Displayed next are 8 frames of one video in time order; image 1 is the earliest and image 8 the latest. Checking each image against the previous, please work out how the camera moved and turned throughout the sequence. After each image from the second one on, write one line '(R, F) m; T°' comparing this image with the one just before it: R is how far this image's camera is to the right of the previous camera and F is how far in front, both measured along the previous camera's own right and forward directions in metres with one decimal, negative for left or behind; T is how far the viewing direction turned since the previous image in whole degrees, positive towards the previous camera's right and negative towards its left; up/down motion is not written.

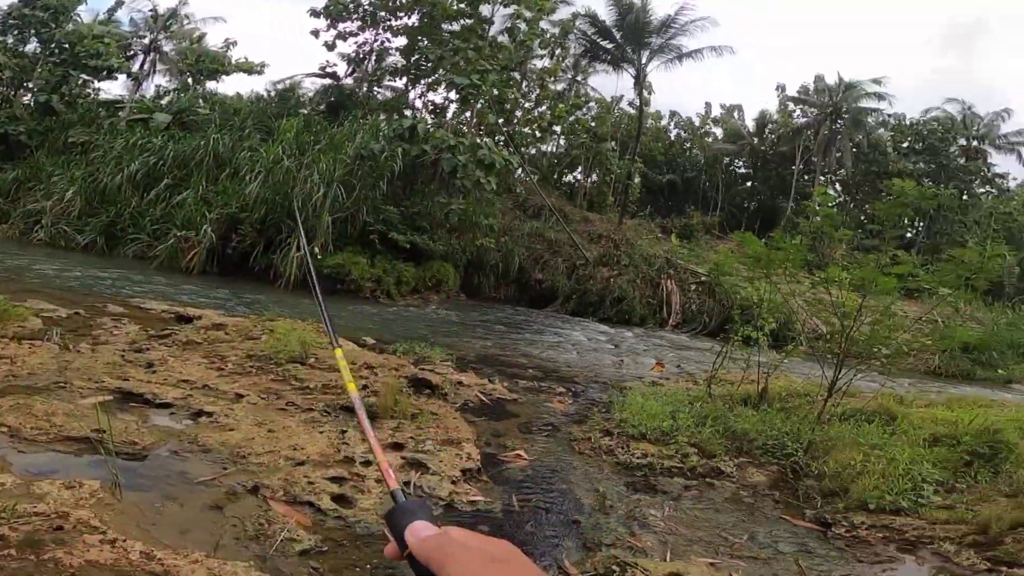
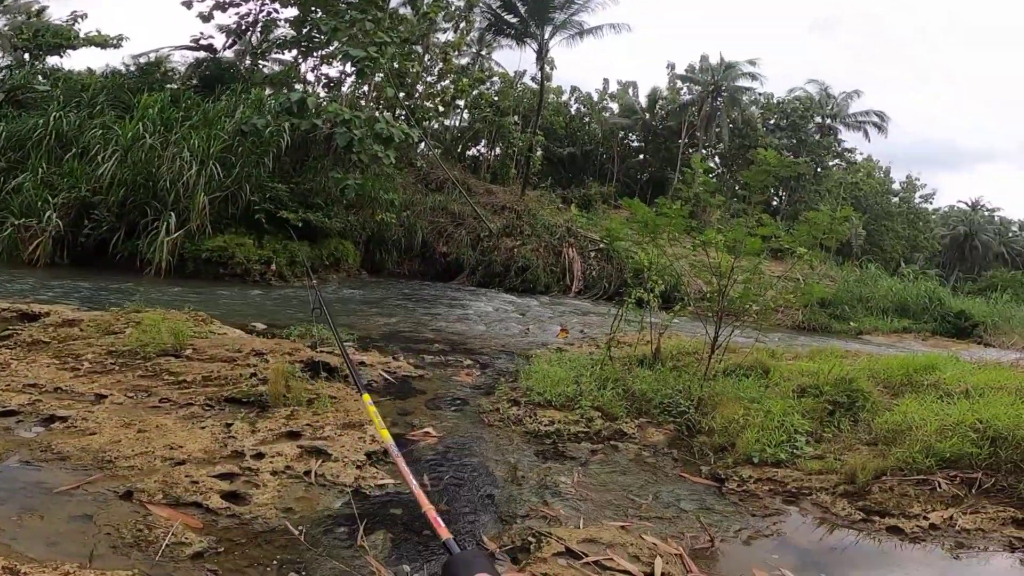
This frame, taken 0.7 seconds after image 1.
(+0.1, 0.0) m; +8°
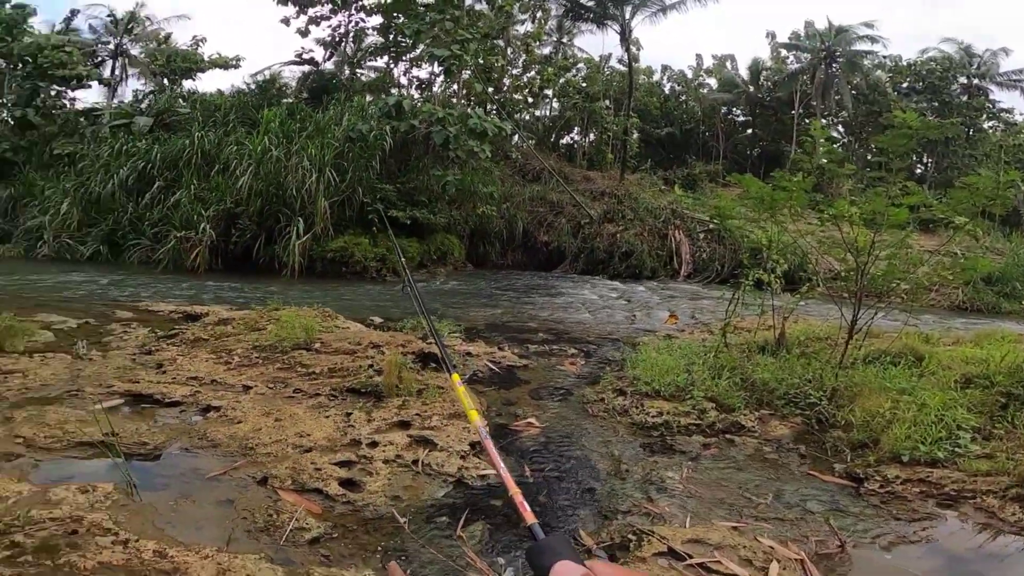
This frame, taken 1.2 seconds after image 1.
(+0.1, +0.1) m; -10°
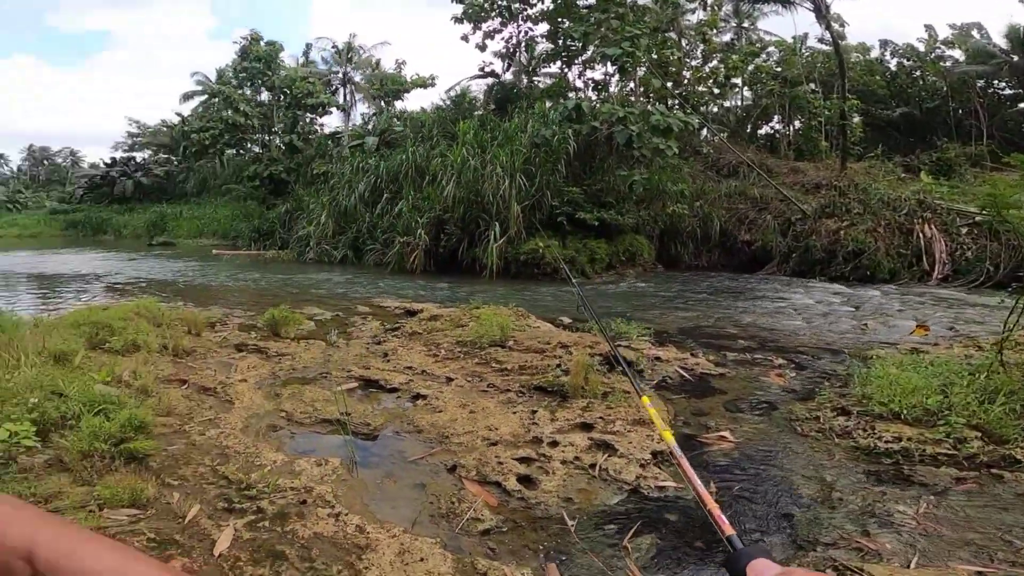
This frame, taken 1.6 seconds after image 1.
(+0.1, +0.1) m; -19°
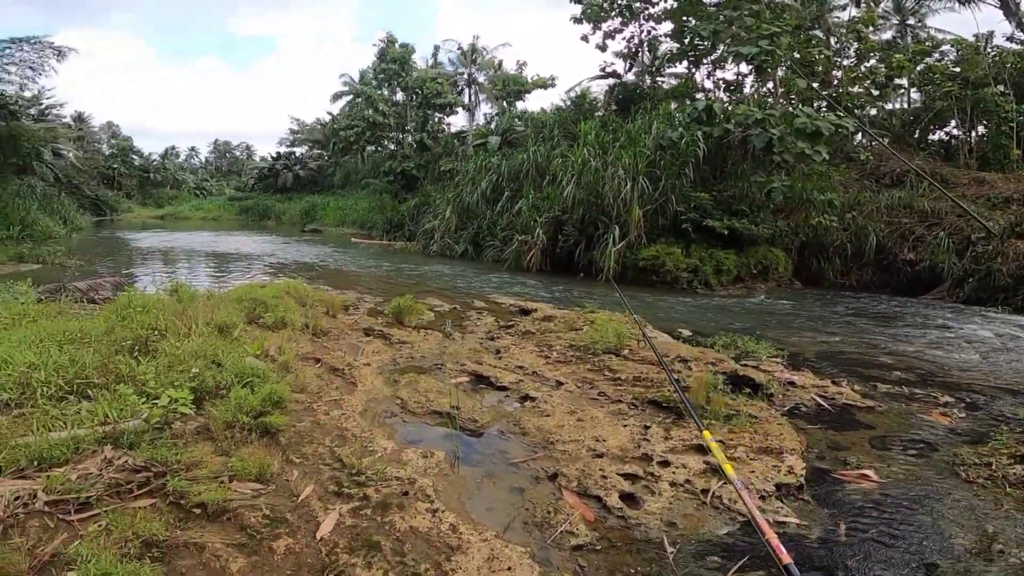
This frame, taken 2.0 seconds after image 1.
(0.0, +0.1) m; -11°
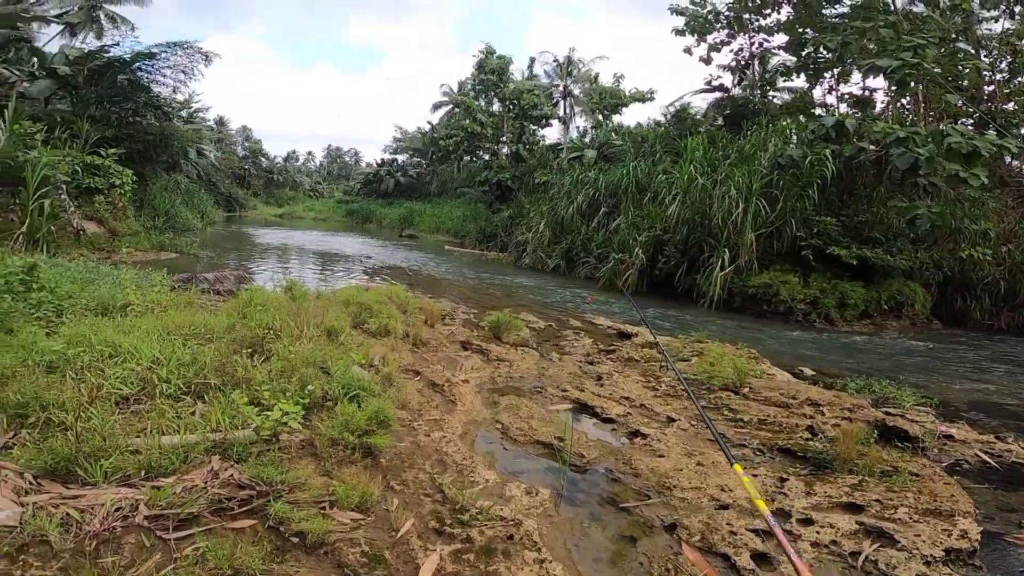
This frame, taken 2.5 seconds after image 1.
(-0.2, +0.2) m; -8°
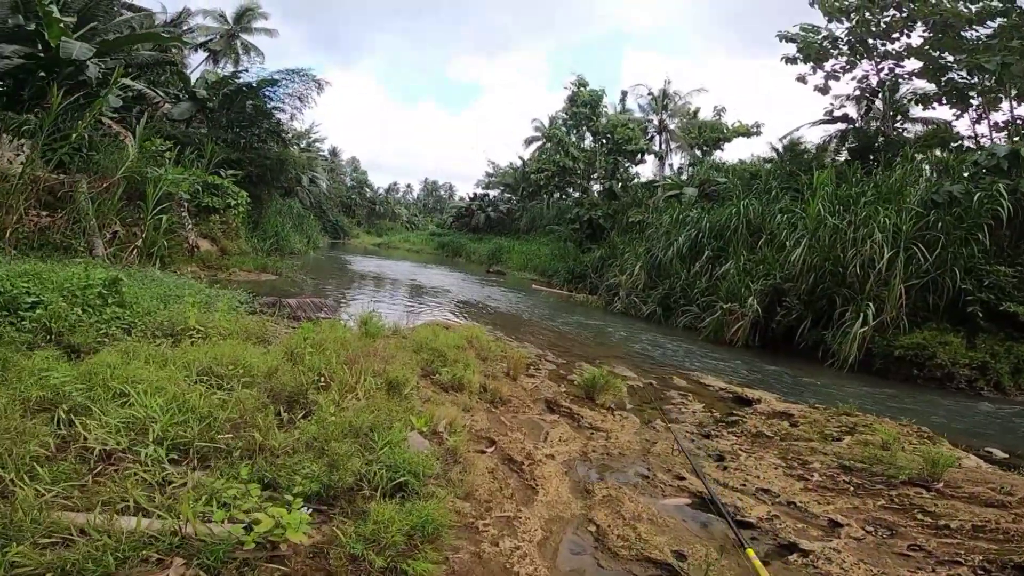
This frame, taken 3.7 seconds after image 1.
(-0.1, +0.7) m; -8°
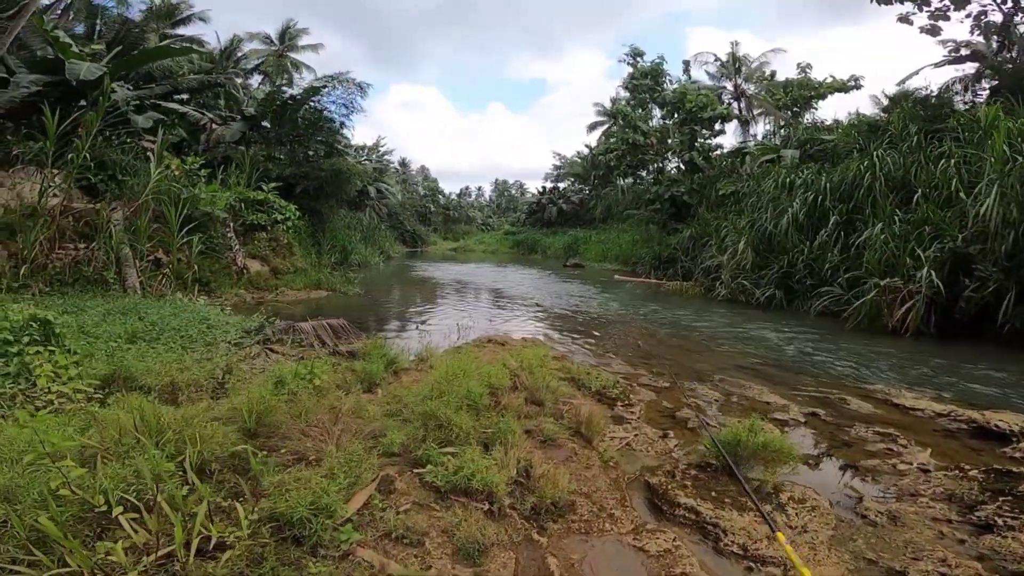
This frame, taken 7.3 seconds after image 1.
(+0.1, +1.6) m; -8°
